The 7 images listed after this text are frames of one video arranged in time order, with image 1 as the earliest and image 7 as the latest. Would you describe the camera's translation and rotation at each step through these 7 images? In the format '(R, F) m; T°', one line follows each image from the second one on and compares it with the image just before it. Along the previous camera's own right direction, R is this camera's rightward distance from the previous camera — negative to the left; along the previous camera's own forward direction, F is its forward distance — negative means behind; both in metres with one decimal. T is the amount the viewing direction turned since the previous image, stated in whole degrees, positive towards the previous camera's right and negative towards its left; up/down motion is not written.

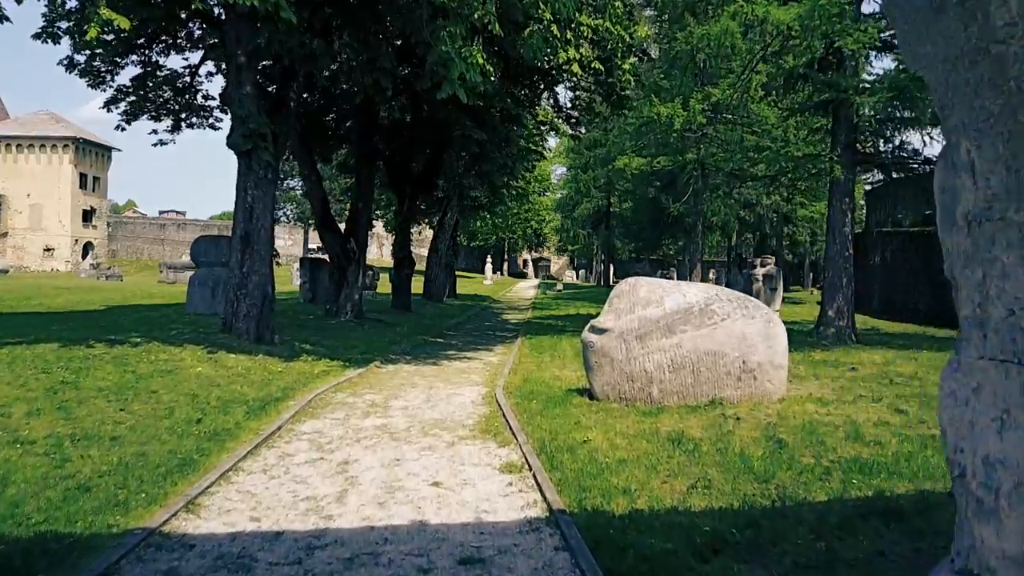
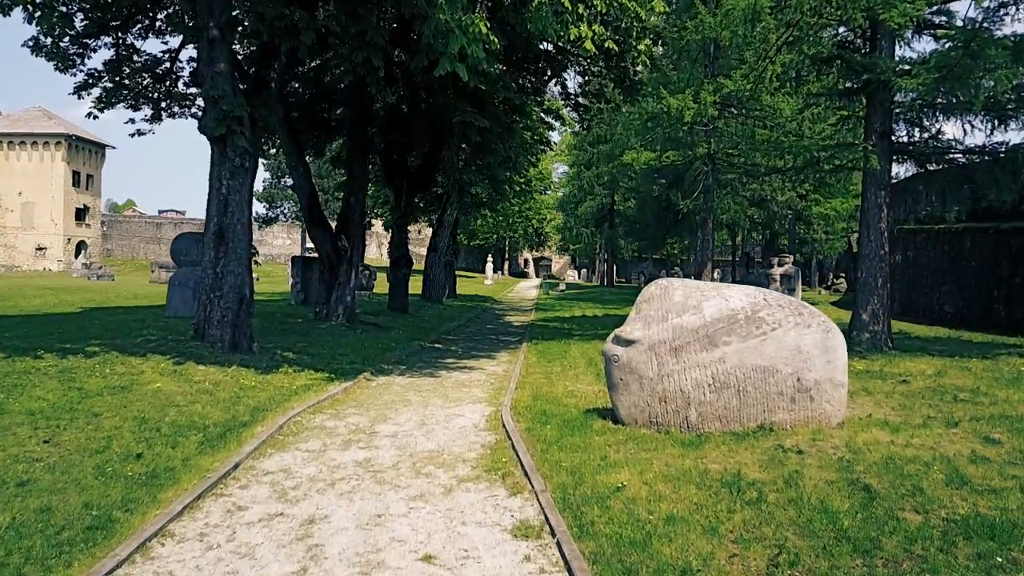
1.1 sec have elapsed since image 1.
(-0.1, +1.4) m; 0°
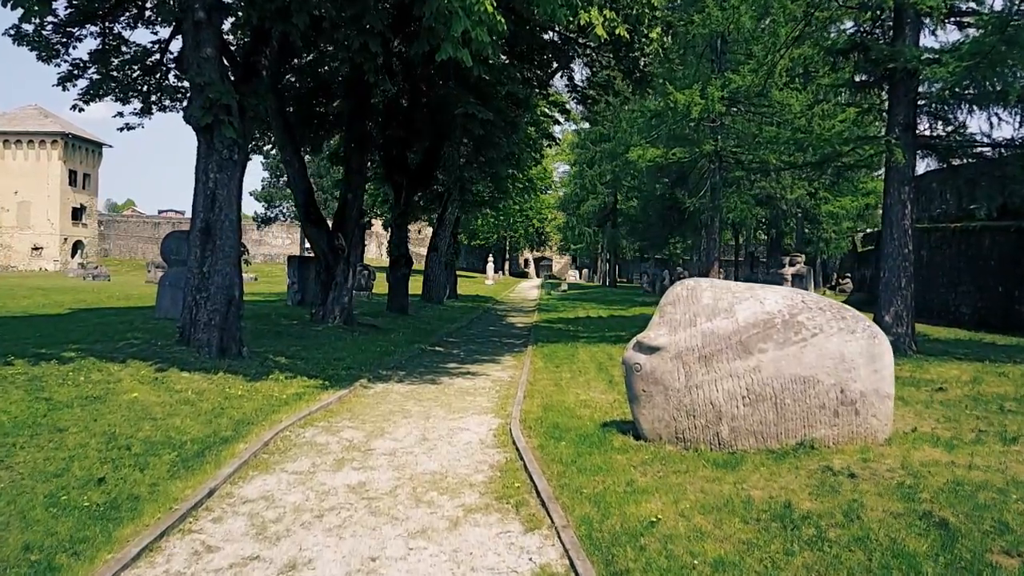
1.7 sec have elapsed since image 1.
(-0.1, +0.8) m; 0°
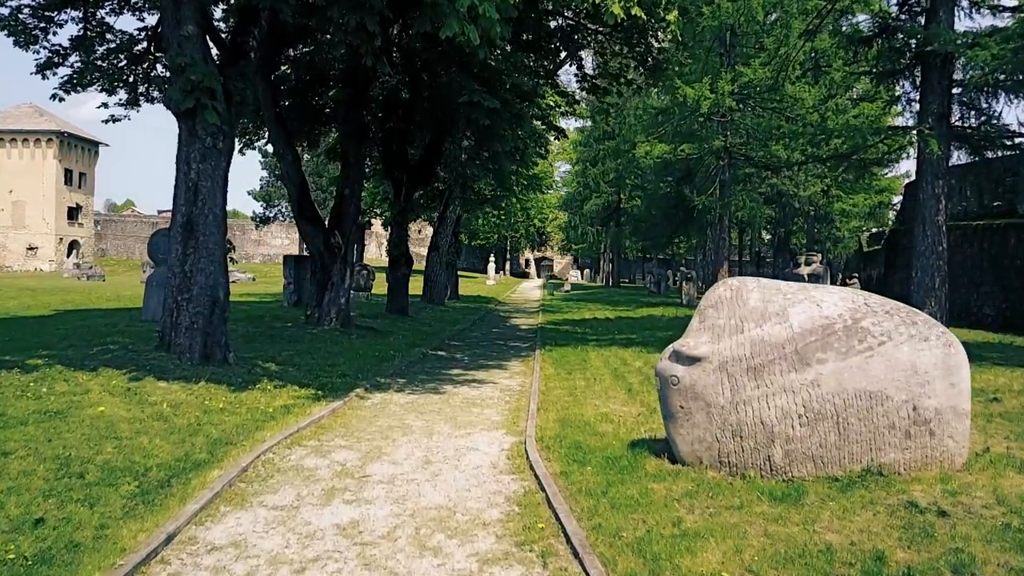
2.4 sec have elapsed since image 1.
(-0.1, +1.0) m; 0°
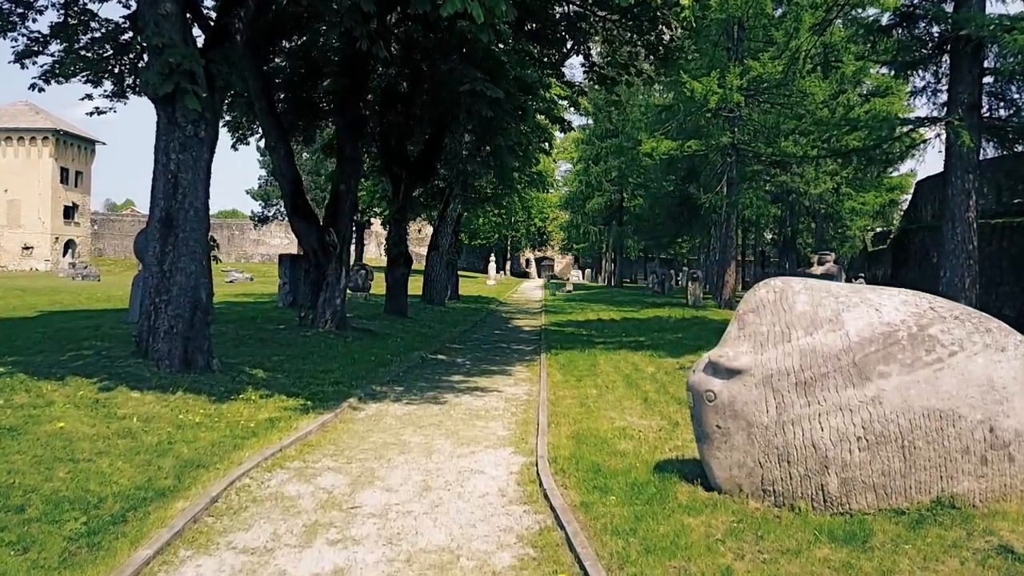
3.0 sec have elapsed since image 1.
(-0.1, +0.8) m; 0°
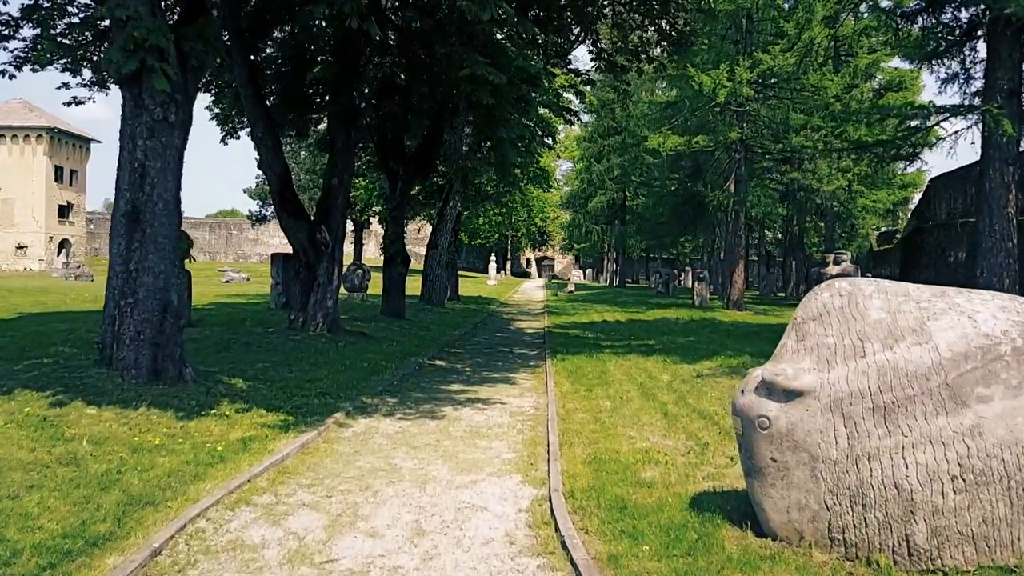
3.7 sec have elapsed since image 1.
(0.0, +1.0) m; 0°
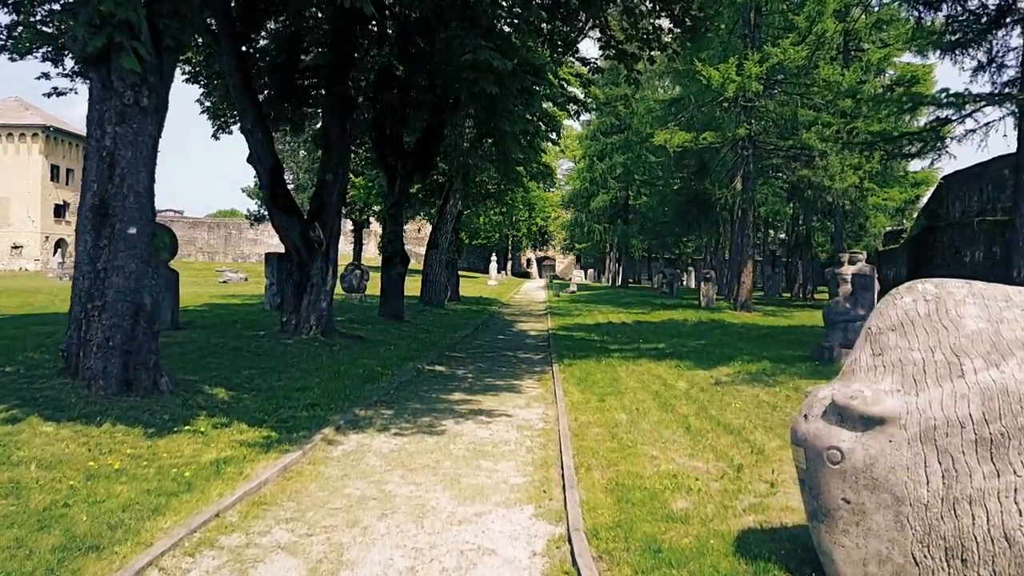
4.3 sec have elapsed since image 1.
(-0.1, +0.8) m; 0°
